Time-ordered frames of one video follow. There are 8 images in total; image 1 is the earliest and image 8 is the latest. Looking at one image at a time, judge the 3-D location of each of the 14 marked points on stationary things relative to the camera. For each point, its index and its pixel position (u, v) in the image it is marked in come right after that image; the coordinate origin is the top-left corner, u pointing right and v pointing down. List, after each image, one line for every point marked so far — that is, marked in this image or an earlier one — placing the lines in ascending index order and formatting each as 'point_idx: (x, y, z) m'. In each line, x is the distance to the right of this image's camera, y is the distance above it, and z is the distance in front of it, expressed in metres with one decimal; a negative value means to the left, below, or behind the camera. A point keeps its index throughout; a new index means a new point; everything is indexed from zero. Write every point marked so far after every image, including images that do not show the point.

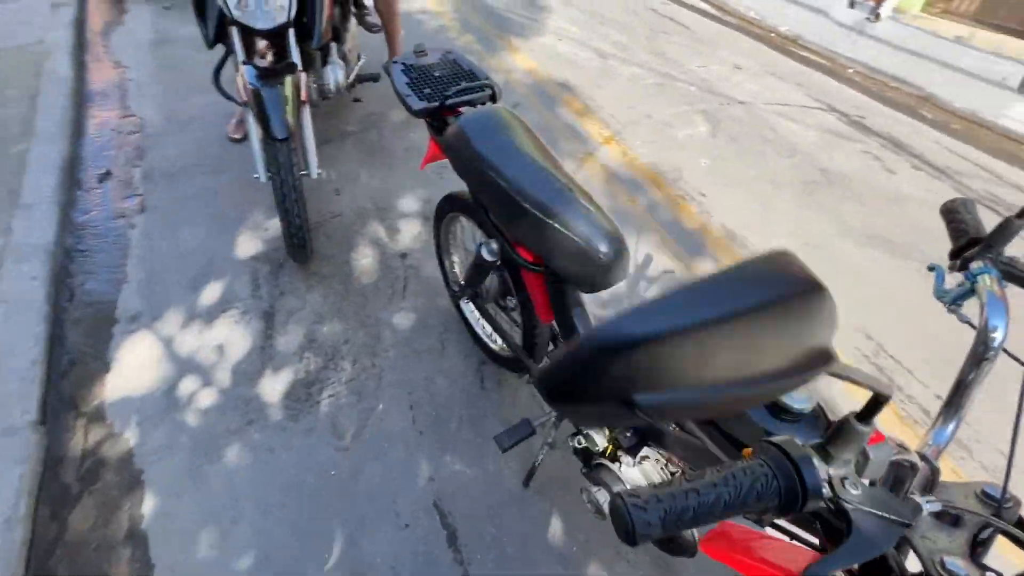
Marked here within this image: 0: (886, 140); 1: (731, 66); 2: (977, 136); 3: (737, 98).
0: (+3.9, +1.5, +4.9) m
1: (+2.7, +2.7, +5.8) m
2: (+5.2, +1.7, +5.3) m
3: (+2.5, +2.1, +5.2) m
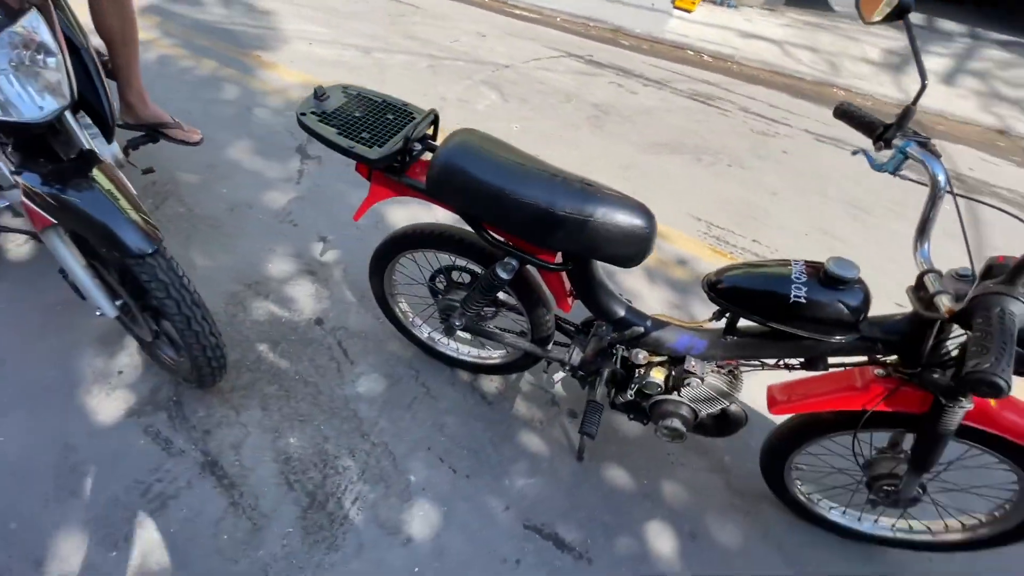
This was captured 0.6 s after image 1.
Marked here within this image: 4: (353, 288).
0: (+1.3, +2.8, +6.1) m
1: (-0.4, +3.3, +6.2) m
2: (+2.2, +3.5, +7.0) m
3: (-0.1, +2.7, +5.7) m
4: (-1.0, 0.0, +3.1) m
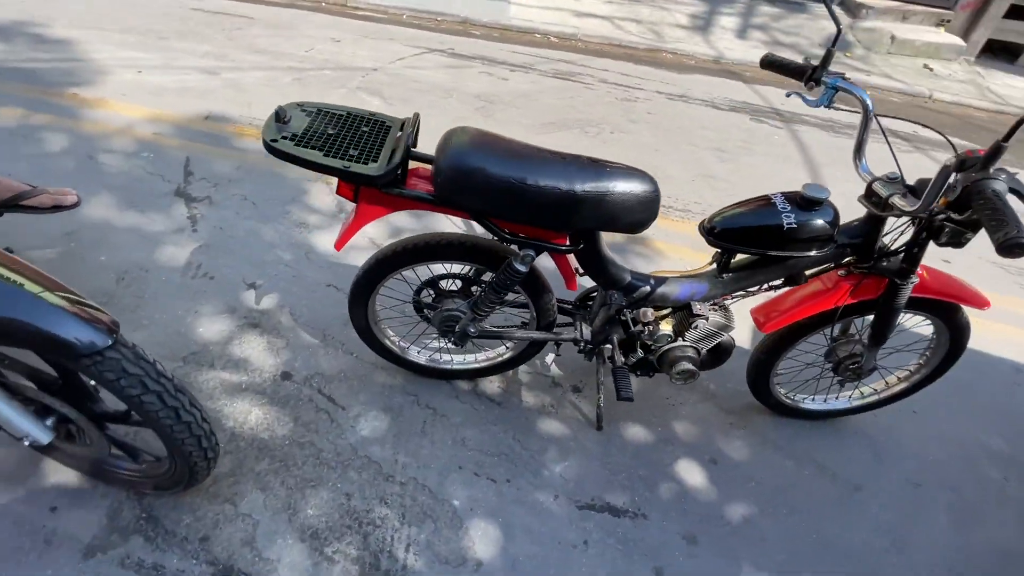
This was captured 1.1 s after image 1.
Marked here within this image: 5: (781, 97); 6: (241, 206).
0: (-0.4, +3.0, +6.2) m
1: (-2.2, +3.0, +5.8) m
2: (0.0, +3.8, +7.2) m
3: (-1.7, +2.5, +5.4) m
4: (-1.2, -0.3, +2.8) m
5: (+3.8, +2.7, +6.6) m
6: (-2.0, +0.6, +3.4) m
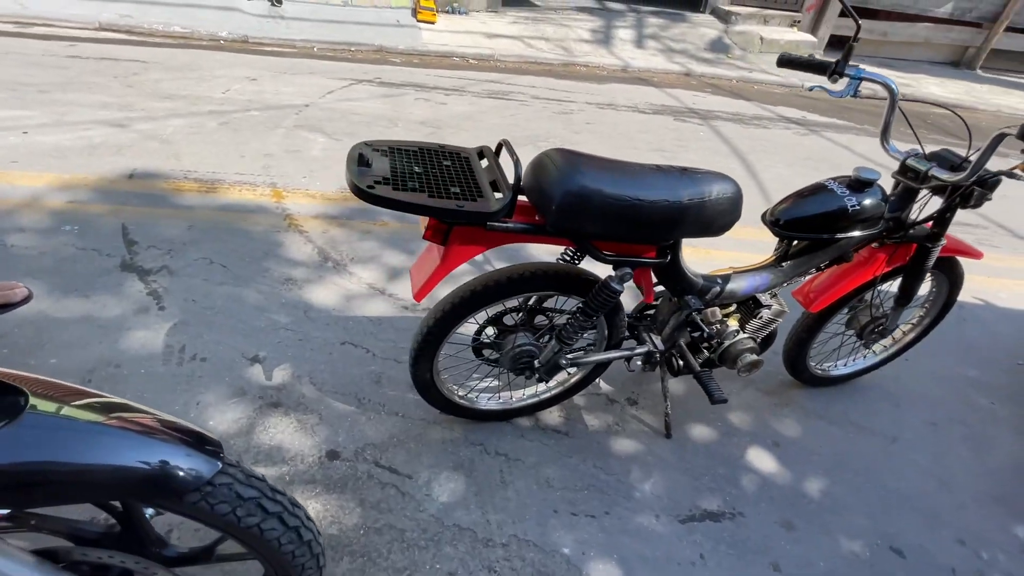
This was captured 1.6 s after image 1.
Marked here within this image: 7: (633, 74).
0: (-1.3, +2.6, +6.0) m
1: (-3.0, +2.3, +5.3) m
2: (-1.2, +3.4, +7.1) m
3: (-2.3, +2.0, +5.0) m
4: (-0.9, -0.6, +2.4) m
5: (+2.7, +2.9, +7.2) m
6: (-1.9, +0.1, +3.0) m
7: (+2.0, +3.6, +7.8) m
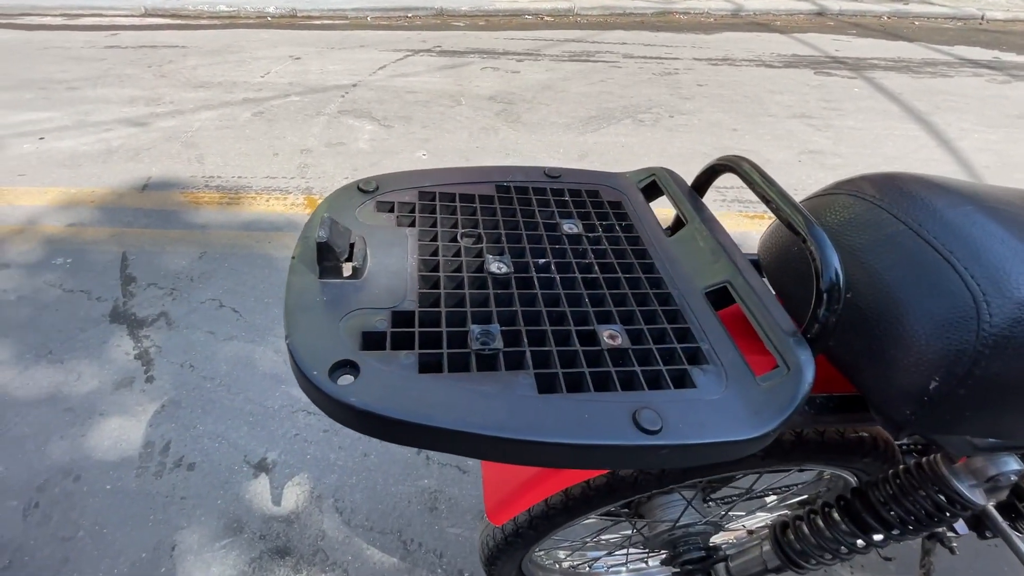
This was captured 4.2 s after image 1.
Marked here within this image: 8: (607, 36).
0: (-0.4, +2.5, +5.0) m
1: (-2.1, +2.2, +4.6) m
2: (-0.1, +3.4, +6.0) m
3: (-1.5, +1.8, +4.2) m
4: (-0.5, -0.8, +1.6) m
5: (+3.8, +2.9, +5.6) m
6: (-1.4, -0.1, +2.2) m
7: (+3.2, +3.6, +6.3) m
8: (+1.1, +3.0, +5.6) m
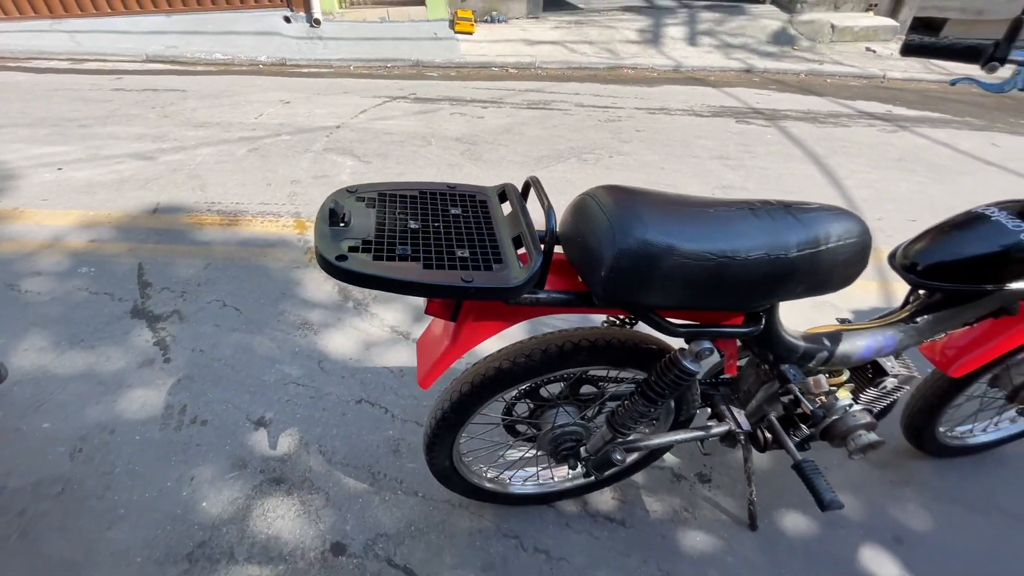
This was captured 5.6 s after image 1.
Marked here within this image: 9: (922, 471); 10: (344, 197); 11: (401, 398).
0: (-0.8, +2.3, +5.7) m
1: (-2.5, +2.0, +5.2) m
2: (-0.6, +3.1, +6.8) m
3: (-1.9, +1.7, +4.8) m
4: (-0.7, -0.8, +2.1) m
5: (+3.3, +2.7, +6.5) m
6: (-1.7, -0.2, +2.7) m
7: (+2.7, +3.3, +7.2) m
8: (+0.7, +2.7, +6.5) m
9: (+2.0, -0.9, +2.3) m
10: (-0.4, +0.3, +1.2) m
11: (-0.6, -0.6, +2.4) m
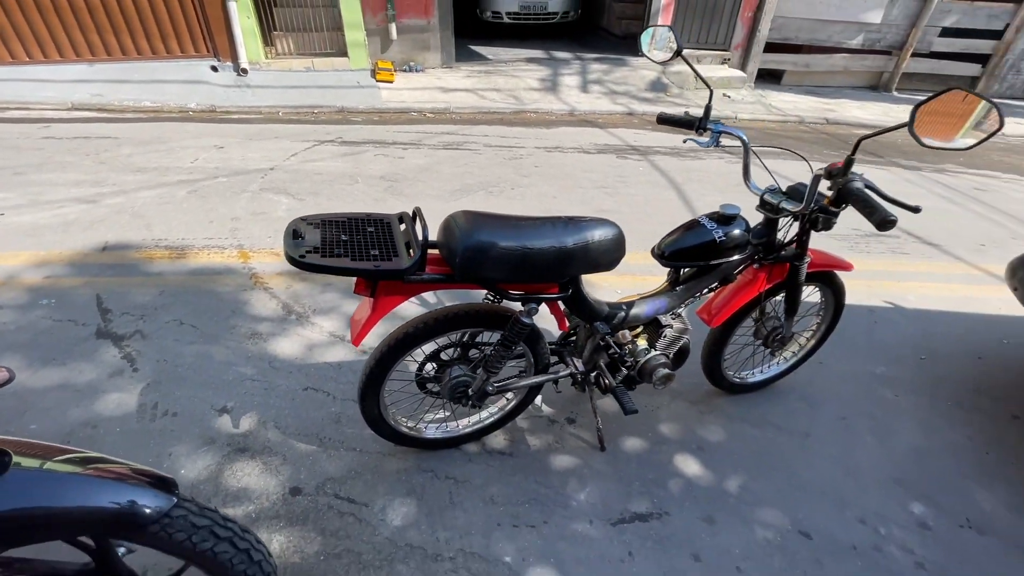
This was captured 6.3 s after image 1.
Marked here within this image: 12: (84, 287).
0: (-1.9, +2.0, +6.4) m
1: (-3.6, +1.7, +5.7) m
2: (-1.9, +2.8, +7.6) m
3: (-2.8, +1.4, +5.4) m
4: (-1.2, -0.9, +2.7) m
5: (+2.0, +2.5, +7.8) m
6: (-2.3, -0.3, +3.2) m
7: (+1.2, +3.1, +8.5) m
8: (-0.6, +2.5, +7.4) m
9: (+1.4, -0.8, +3.2) m
10: (-0.9, +0.3, +1.9) m
11: (-1.1, -0.6, +3.0) m
12: (-3.1, 0.0, +3.5) m
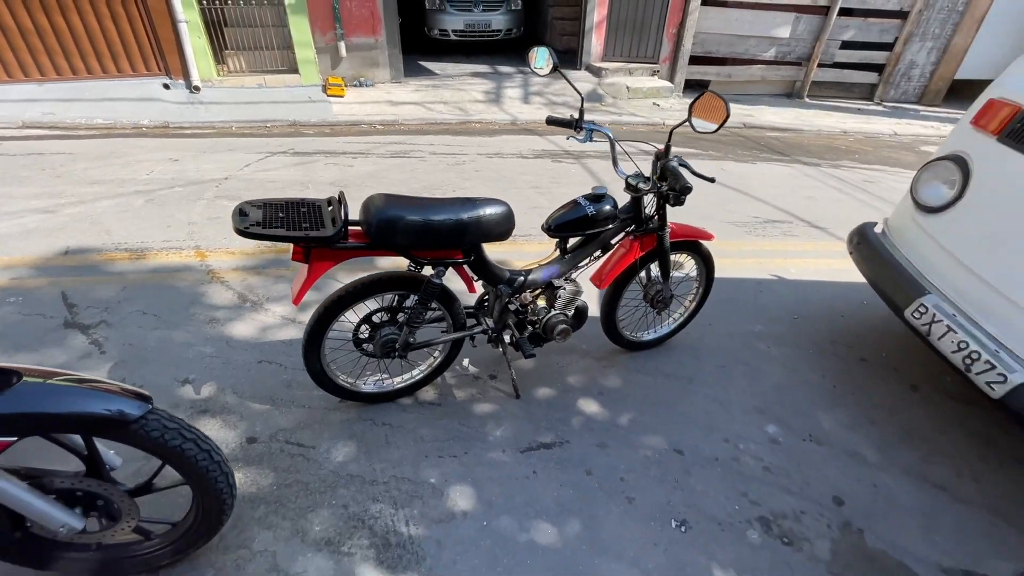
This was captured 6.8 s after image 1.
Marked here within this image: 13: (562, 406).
0: (-2.8, +2.0, +6.9) m
1: (-4.4, +1.6, +6.0) m
2: (-2.9, +2.7, +8.1) m
3: (-3.6, +1.4, +5.7) m
4: (-1.7, -0.7, +3.1) m
5: (+1.1, +2.7, +8.5) m
6: (-2.8, -0.2, +3.6) m
7: (+0.2, +3.1, +9.1) m
8: (-1.5, +2.5, +7.9) m
9: (+0.9, -0.6, +3.8) m
10: (-1.4, +0.4, +2.4) m
11: (-1.6, -0.5, +3.4) m
12: (-3.7, 0.0, +3.8) m
13: (+0.4, -0.9, +3.4) m
